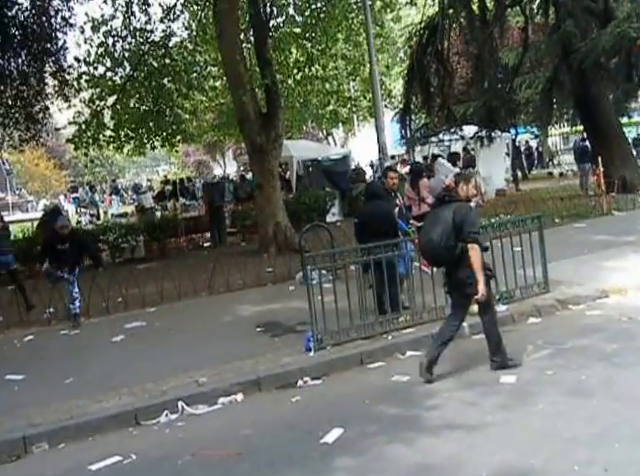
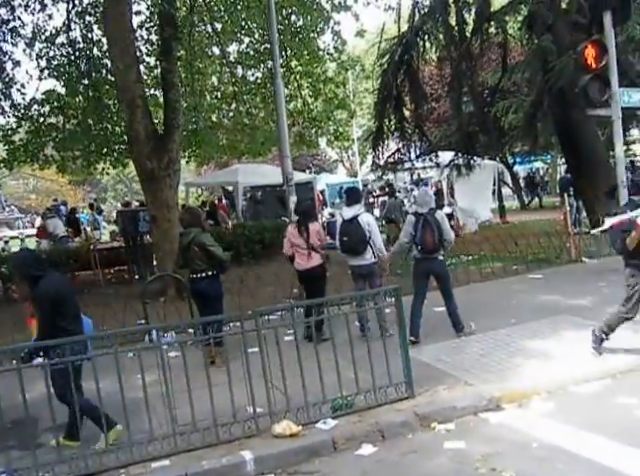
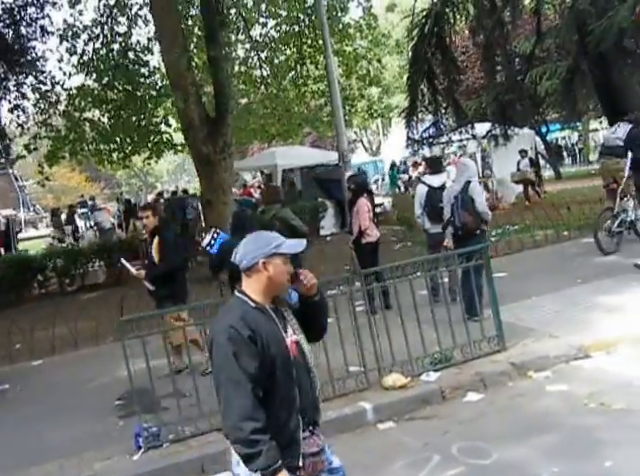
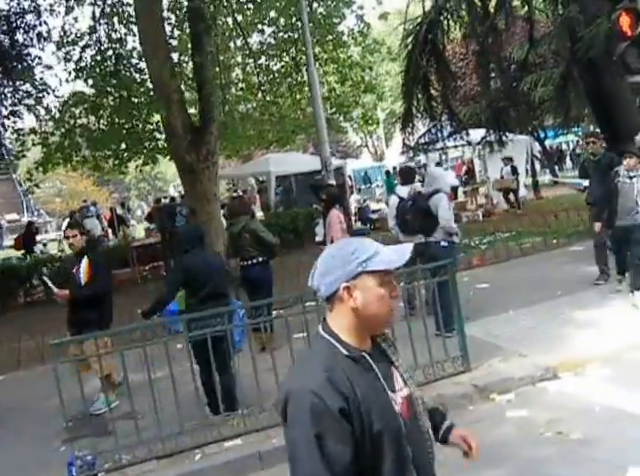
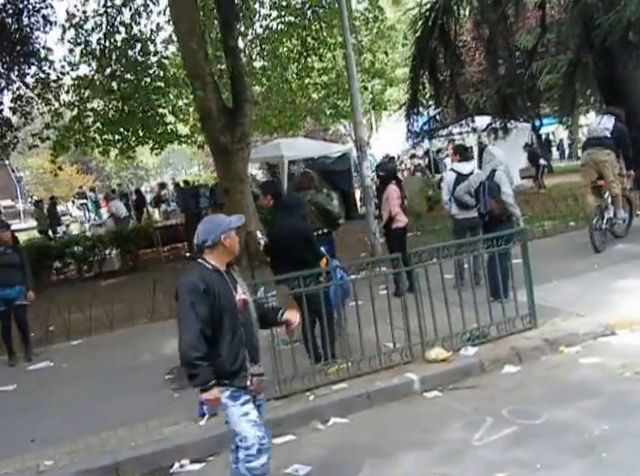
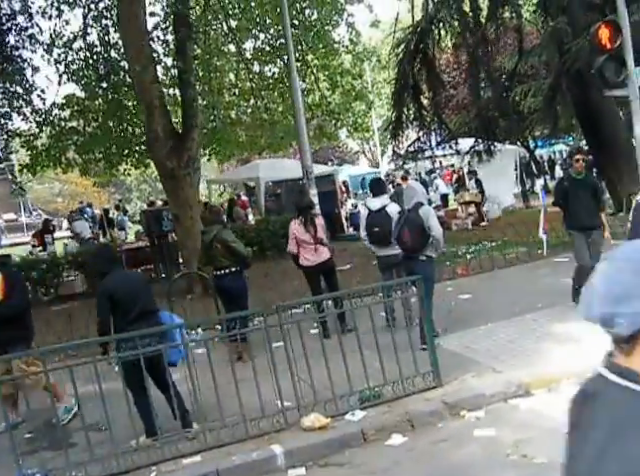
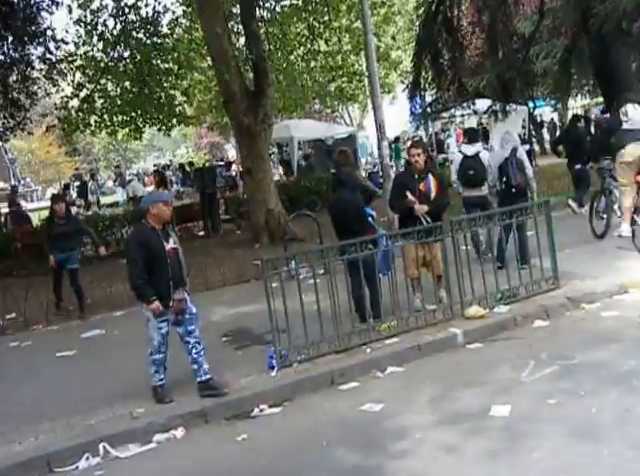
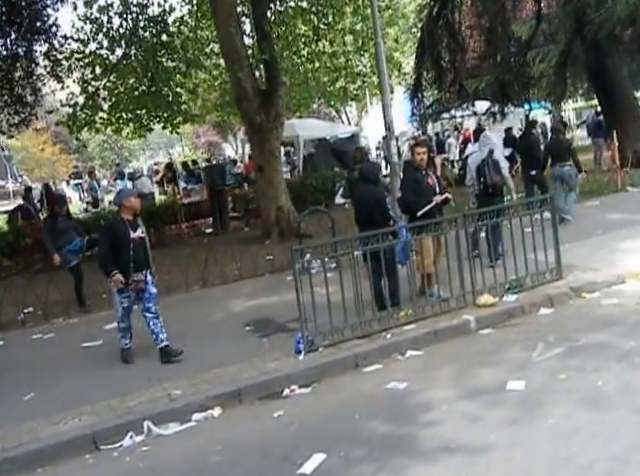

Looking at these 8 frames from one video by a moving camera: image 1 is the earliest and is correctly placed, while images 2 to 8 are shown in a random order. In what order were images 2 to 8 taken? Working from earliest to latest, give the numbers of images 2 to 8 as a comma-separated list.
8, 7, 5, 3, 4, 6, 2
